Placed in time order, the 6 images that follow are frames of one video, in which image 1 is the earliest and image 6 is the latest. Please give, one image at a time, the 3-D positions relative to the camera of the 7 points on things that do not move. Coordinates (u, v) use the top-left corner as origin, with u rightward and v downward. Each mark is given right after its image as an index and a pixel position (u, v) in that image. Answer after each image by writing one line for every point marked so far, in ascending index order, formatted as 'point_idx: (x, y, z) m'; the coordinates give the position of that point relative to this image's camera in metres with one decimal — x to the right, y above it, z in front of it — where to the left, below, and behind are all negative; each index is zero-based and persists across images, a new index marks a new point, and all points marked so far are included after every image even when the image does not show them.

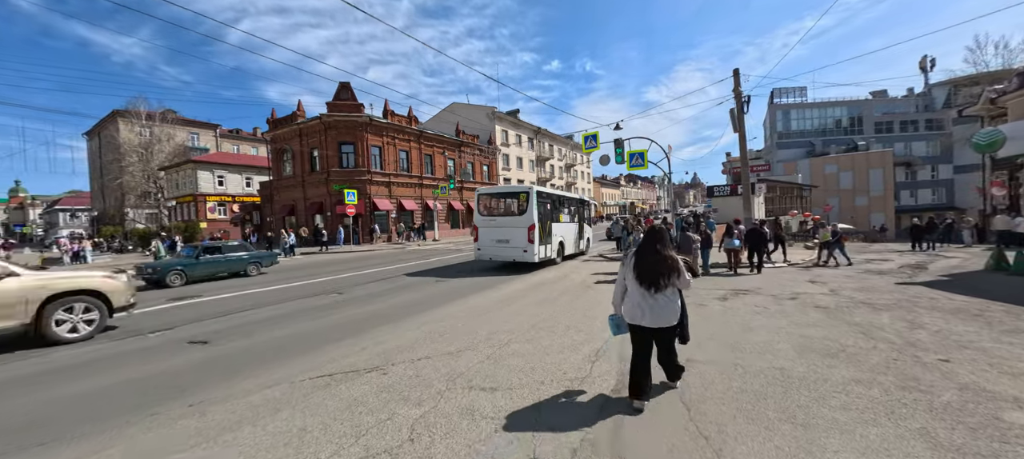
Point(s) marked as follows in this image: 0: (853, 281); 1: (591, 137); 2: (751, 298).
0: (+9.1, -1.4, +10.1) m
1: (+3.9, +4.6, +18.6) m
2: (+5.2, -1.5, +8.2) m
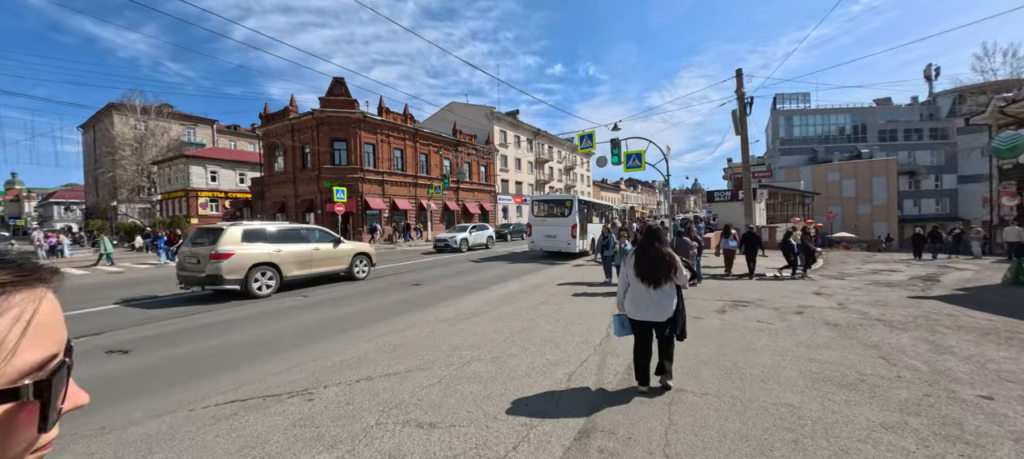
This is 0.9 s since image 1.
0: (+8.6, -1.6, +9.3) m
1: (+3.5, +4.4, +17.9) m
2: (+4.7, -1.6, +7.4) m
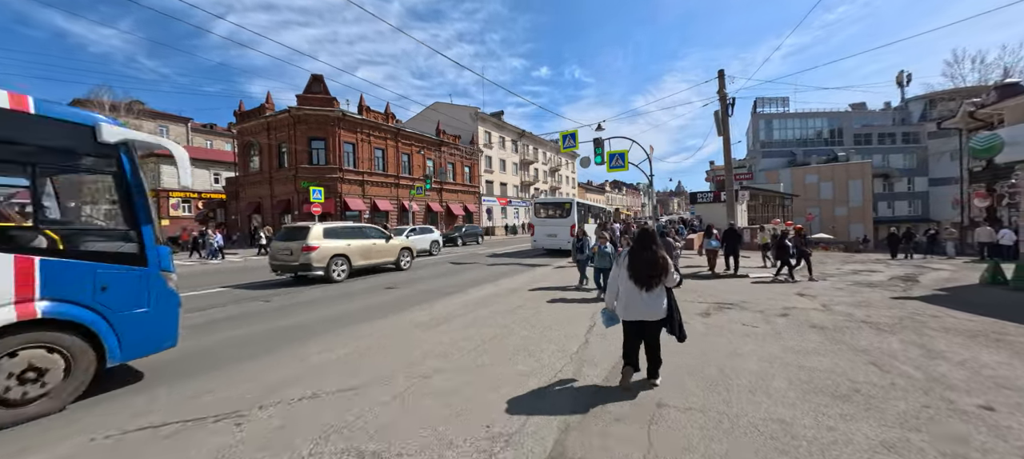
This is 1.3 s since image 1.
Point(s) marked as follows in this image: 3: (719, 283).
0: (+8.1, -1.6, +9.2) m
1: (+2.7, +4.4, +17.6) m
2: (+4.3, -1.6, +7.1) m
3: (+5.9, -1.5, +10.8) m
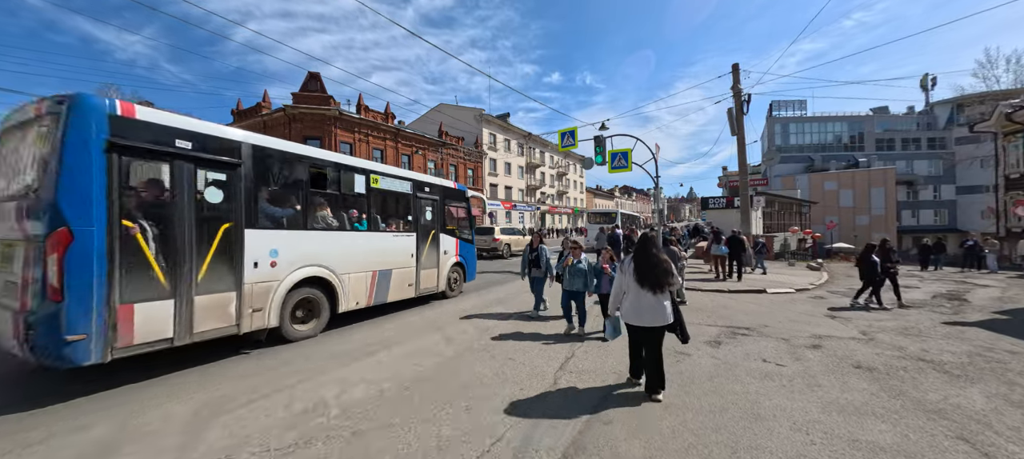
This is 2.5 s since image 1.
0: (+7.6, -1.8, +7.7) m
1: (+2.4, +4.1, +16.2) m
2: (+3.7, -1.7, +5.7) m
3: (+5.4, -1.7, +9.3) m
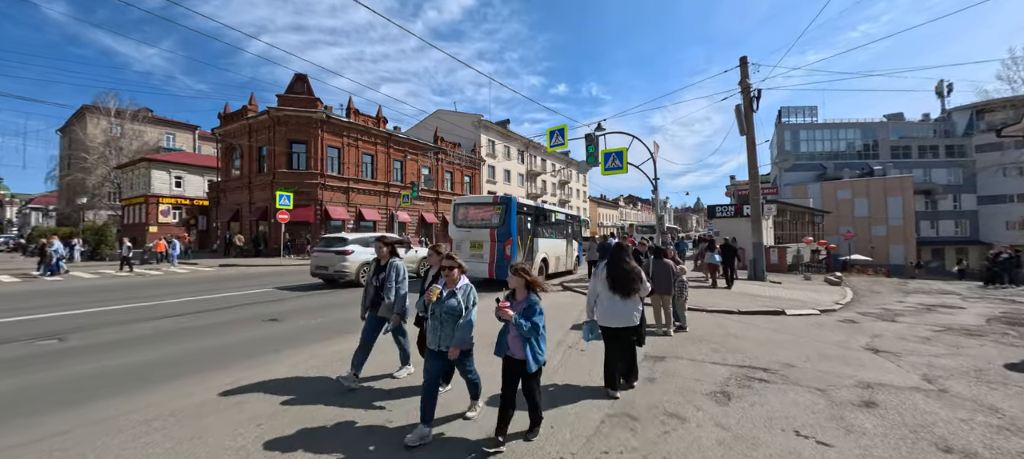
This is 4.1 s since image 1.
0: (+6.8, -1.9, +5.9) m
1: (+1.8, +3.8, +14.7) m
2: (+2.8, -1.8, +4.0) m
3: (+4.6, -1.9, +7.6) m
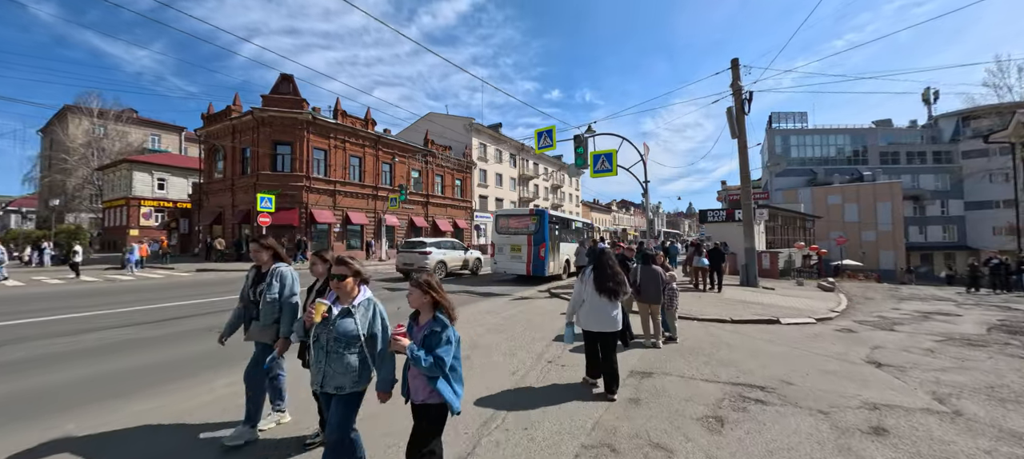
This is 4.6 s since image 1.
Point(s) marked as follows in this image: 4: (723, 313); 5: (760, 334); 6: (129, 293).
0: (+6.4, -2.0, +5.5) m
1: (+1.3, +3.6, +14.3) m
2: (+2.5, -1.8, +3.6) m
3: (+4.2, -2.0, +7.2) m
4: (+4.8, -1.9, +8.6) m
5: (+4.7, -2.0, +7.2) m
6: (-13.5, -2.2, +13.3) m
